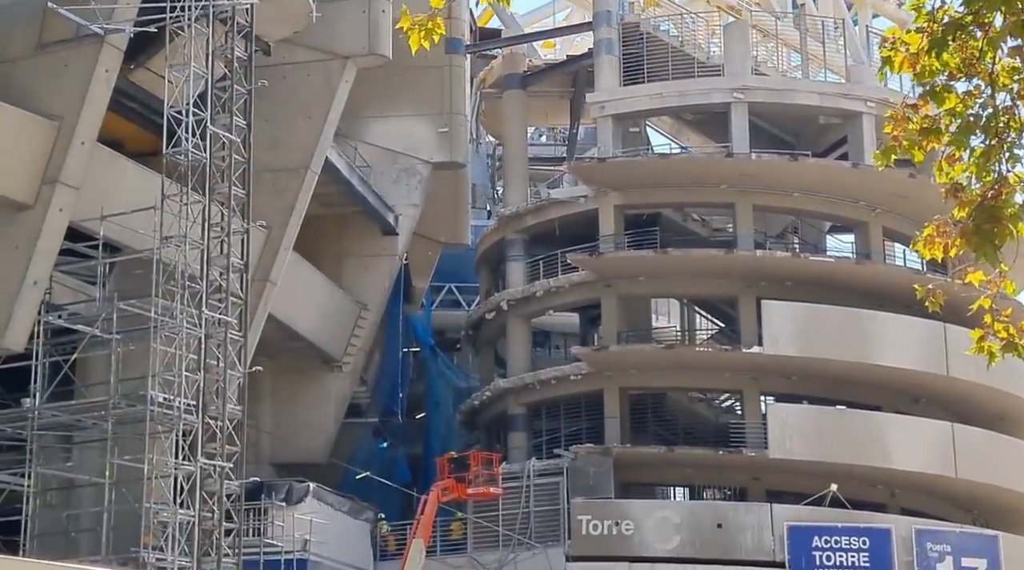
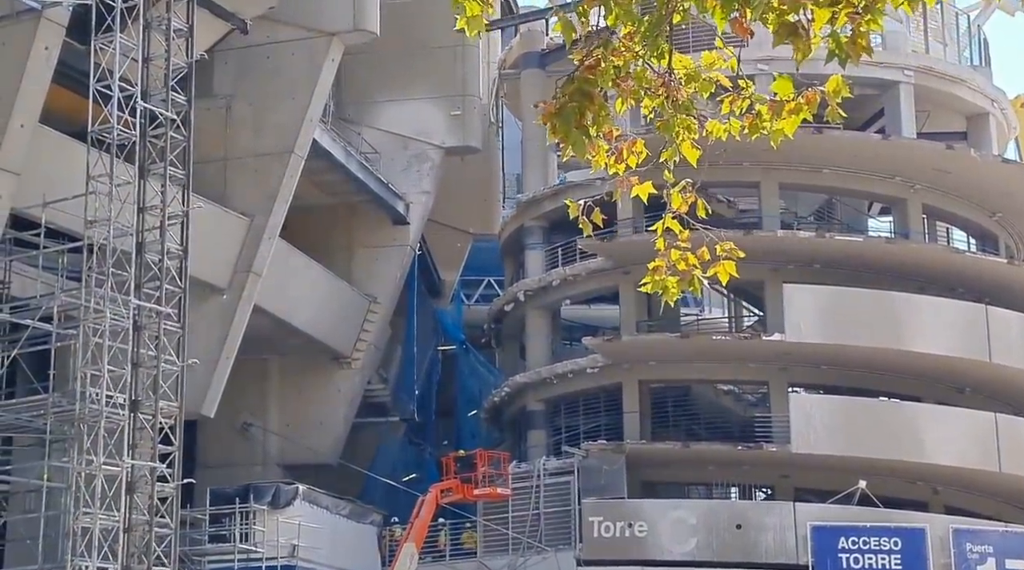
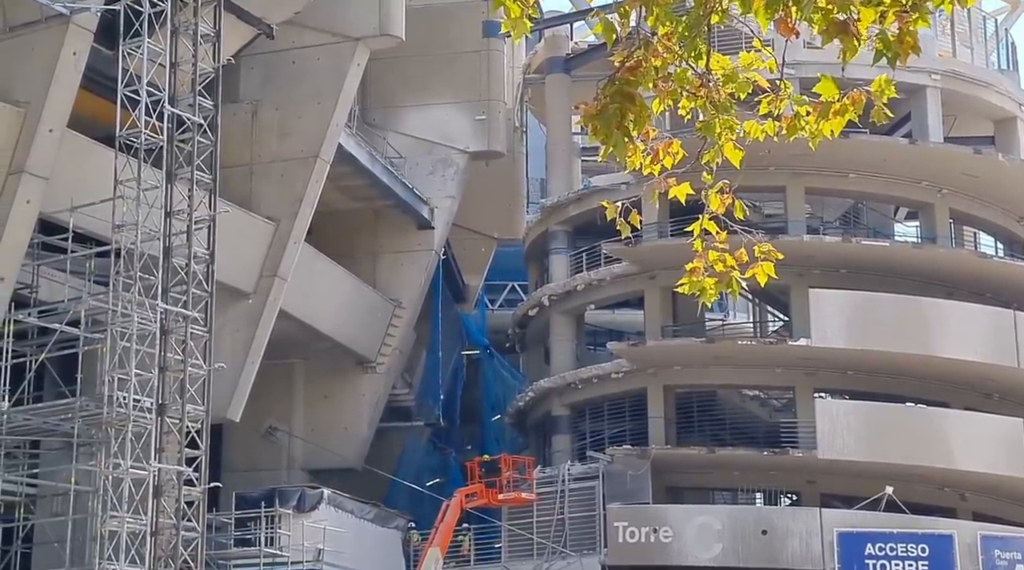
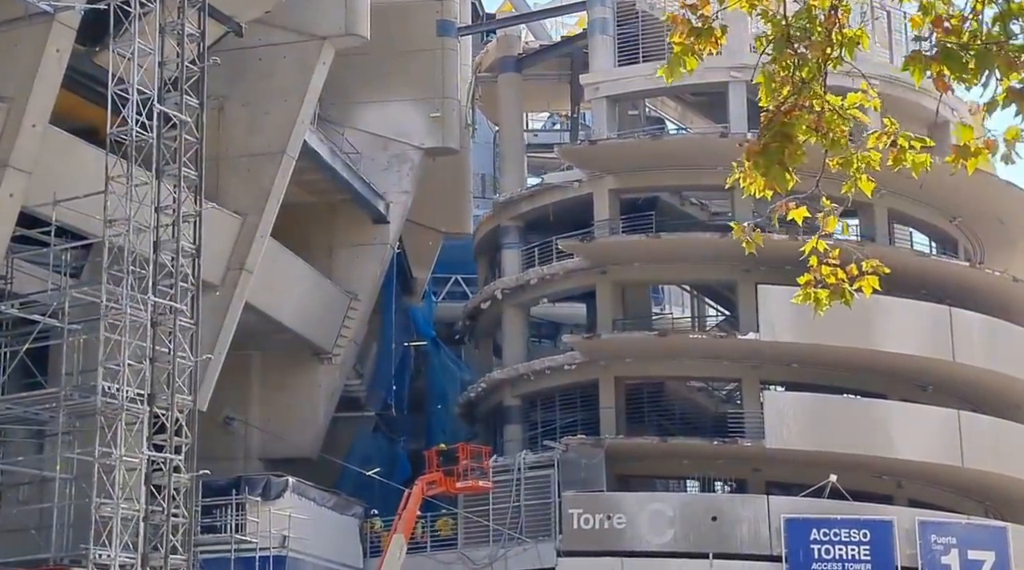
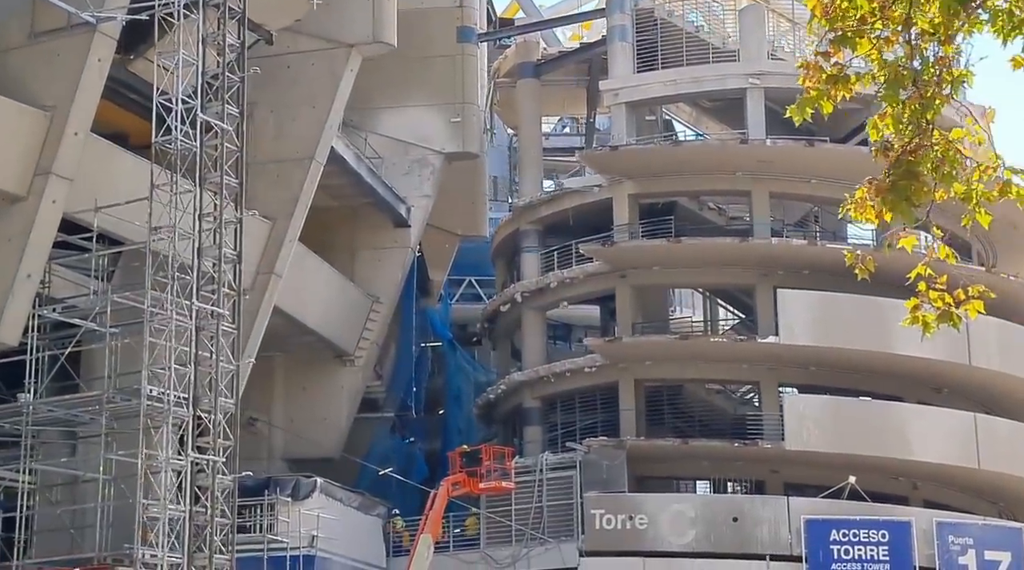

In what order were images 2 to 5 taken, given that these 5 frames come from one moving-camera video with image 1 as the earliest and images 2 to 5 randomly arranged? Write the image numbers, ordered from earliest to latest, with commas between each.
5, 4, 2, 3
